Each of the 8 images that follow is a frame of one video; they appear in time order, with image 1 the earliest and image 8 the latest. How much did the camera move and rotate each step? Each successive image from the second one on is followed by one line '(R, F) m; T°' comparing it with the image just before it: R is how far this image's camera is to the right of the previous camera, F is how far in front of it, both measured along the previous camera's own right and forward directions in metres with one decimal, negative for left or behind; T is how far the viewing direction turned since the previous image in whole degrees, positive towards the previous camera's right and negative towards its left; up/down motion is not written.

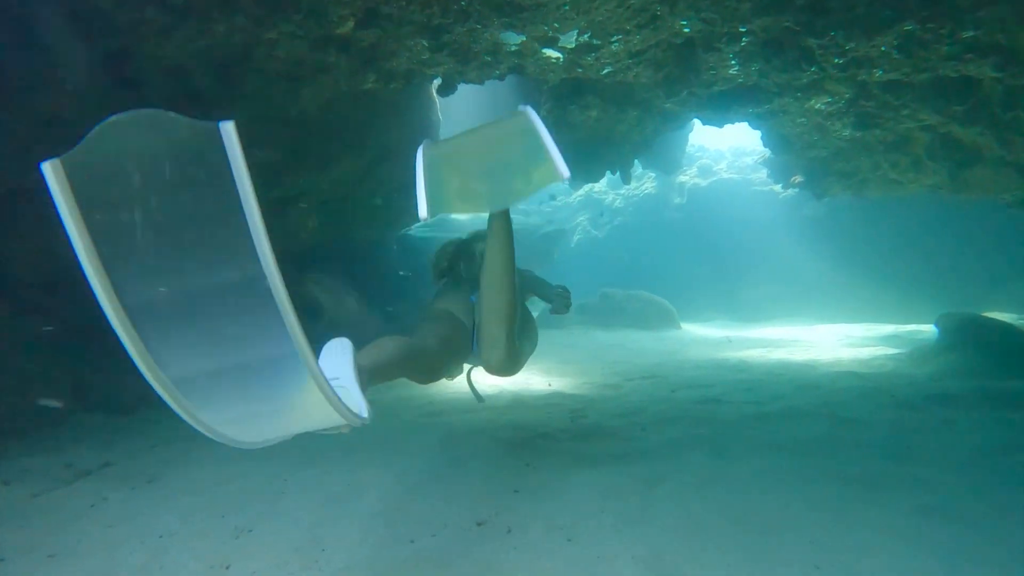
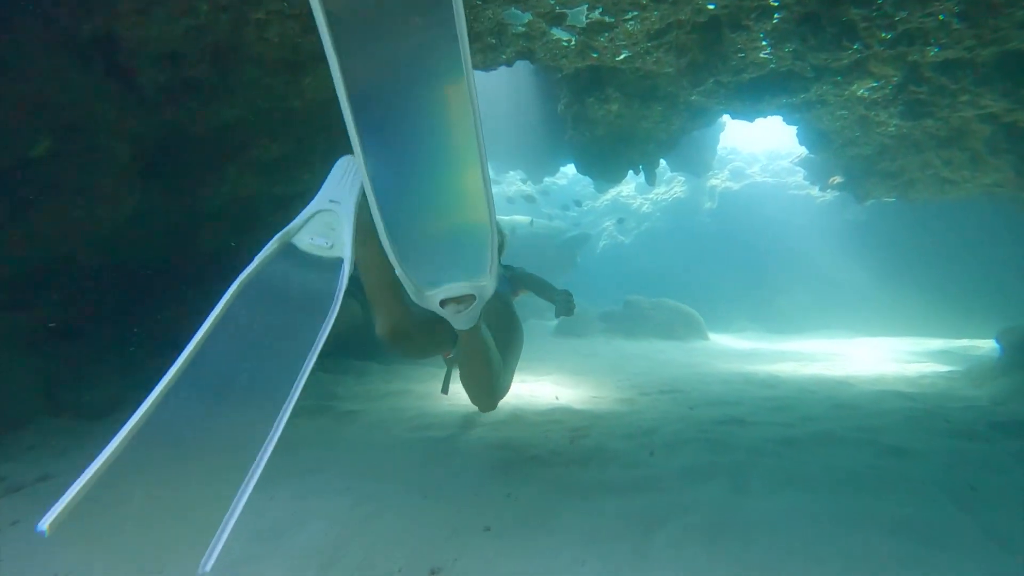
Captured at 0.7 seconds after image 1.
(+0.2, +0.4) m; -3°
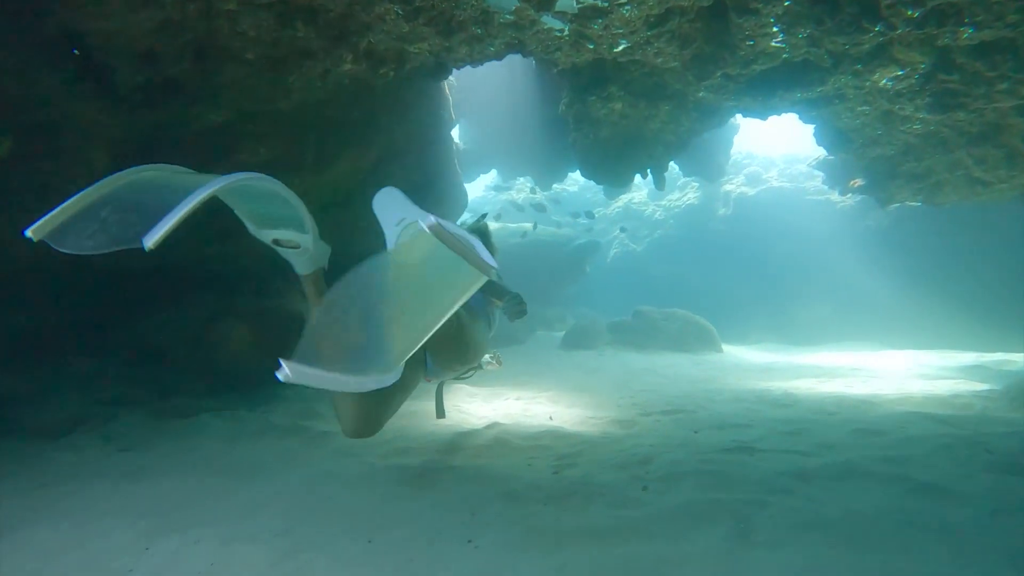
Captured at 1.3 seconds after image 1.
(+0.2, +0.4) m; -2°
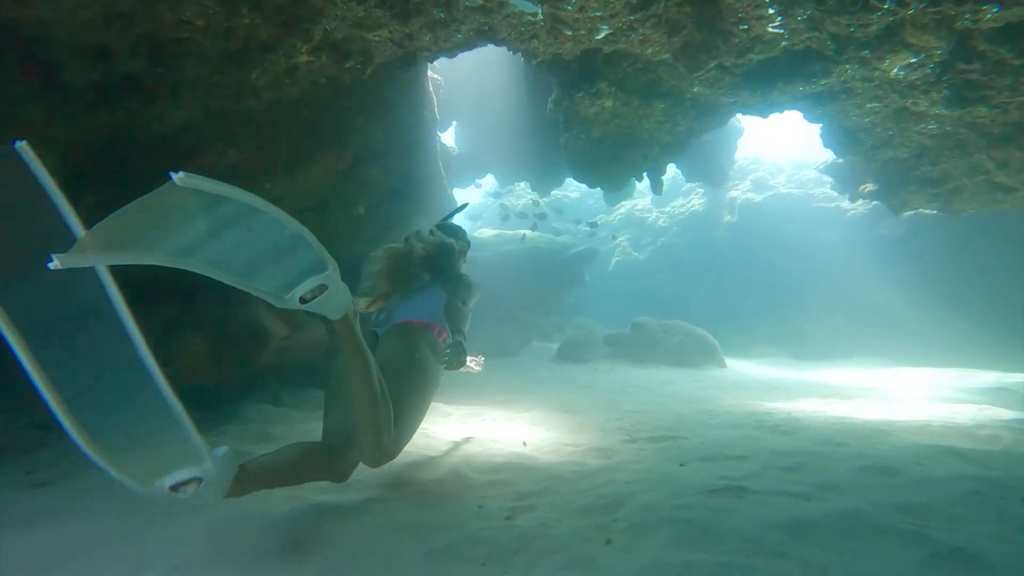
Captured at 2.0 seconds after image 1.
(+0.3, +0.4) m; -1°
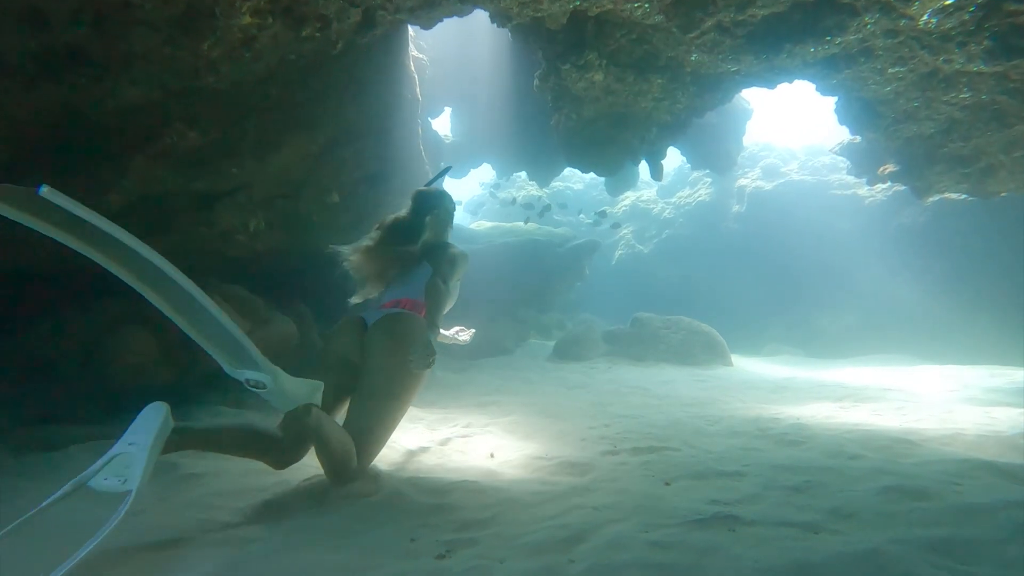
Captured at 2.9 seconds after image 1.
(+0.3, +0.5) m; -1°
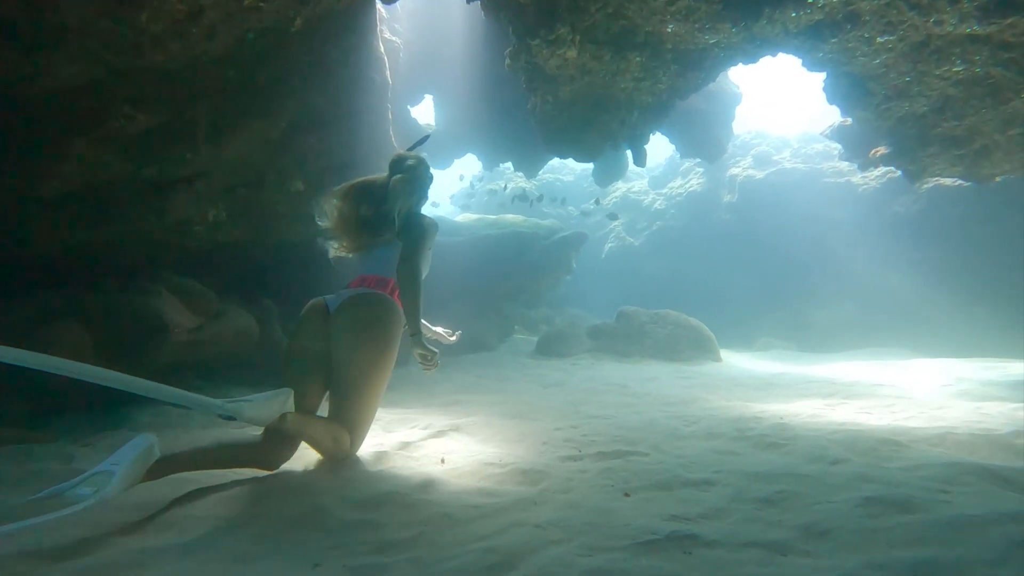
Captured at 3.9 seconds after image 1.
(+0.3, +0.3) m; 0°
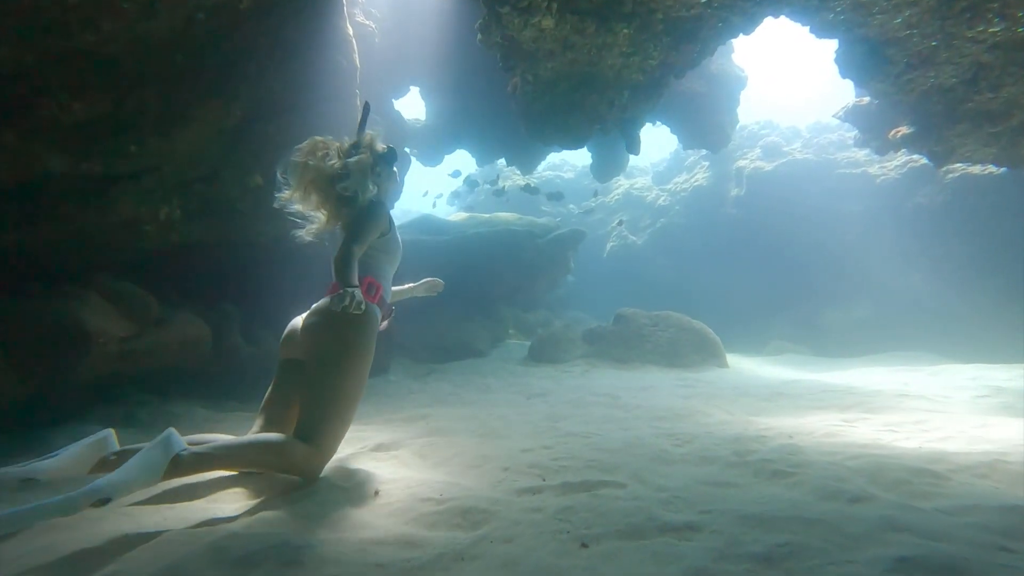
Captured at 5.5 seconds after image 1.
(+0.3, +0.6) m; -1°
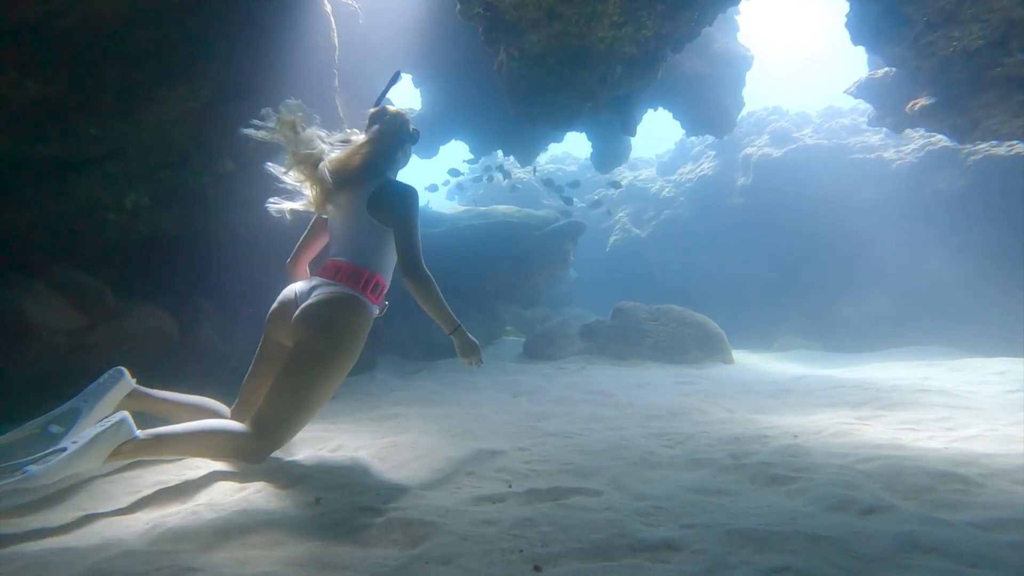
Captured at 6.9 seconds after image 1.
(+0.2, +0.4) m; -1°
